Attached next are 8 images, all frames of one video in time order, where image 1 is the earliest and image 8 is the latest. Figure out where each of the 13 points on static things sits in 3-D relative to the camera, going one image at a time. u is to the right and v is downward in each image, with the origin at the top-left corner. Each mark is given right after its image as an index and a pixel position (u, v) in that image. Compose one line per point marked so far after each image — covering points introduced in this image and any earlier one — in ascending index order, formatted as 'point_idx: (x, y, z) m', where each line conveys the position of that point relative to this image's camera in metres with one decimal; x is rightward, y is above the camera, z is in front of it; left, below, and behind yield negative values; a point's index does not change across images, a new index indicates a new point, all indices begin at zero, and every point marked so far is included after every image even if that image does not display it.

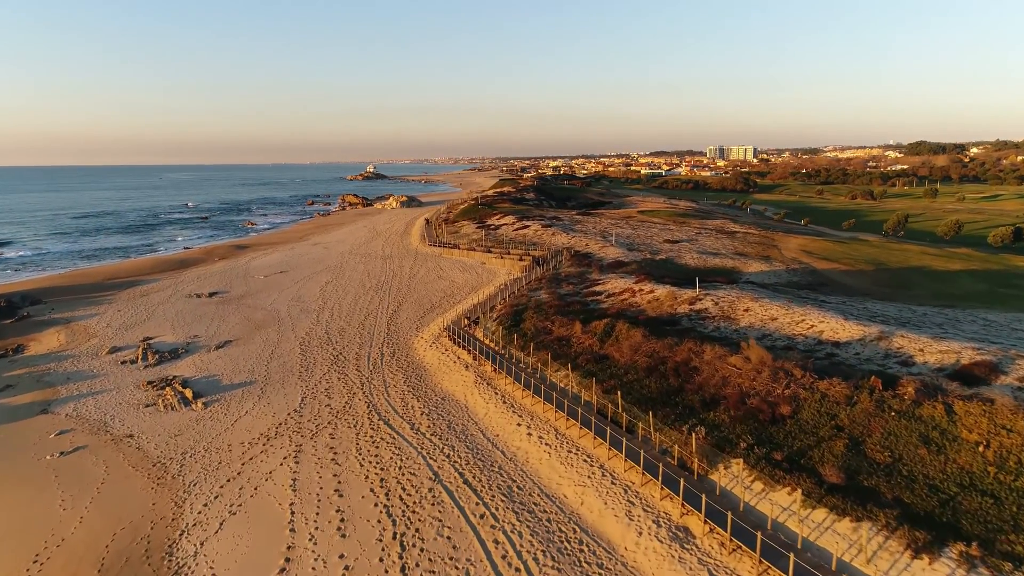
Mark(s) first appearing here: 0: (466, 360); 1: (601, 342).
0: (-1.3, -2.0, +19.2) m
1: (+2.3, -1.4, +17.5) m
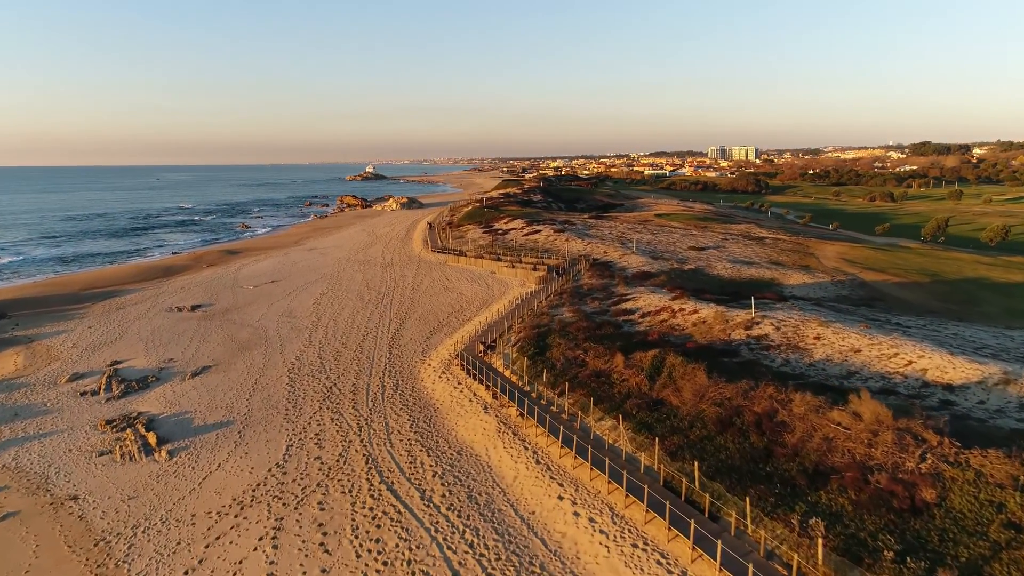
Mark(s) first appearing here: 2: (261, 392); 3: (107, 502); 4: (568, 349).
0: (-0.6, -2.6, +16.0) m
1: (+2.9, -2.0, +14.3) m
2: (-6.9, -2.9, +19.2) m
3: (-7.9, -4.2, +13.5) m
4: (+1.4, -1.5, +17.6) m
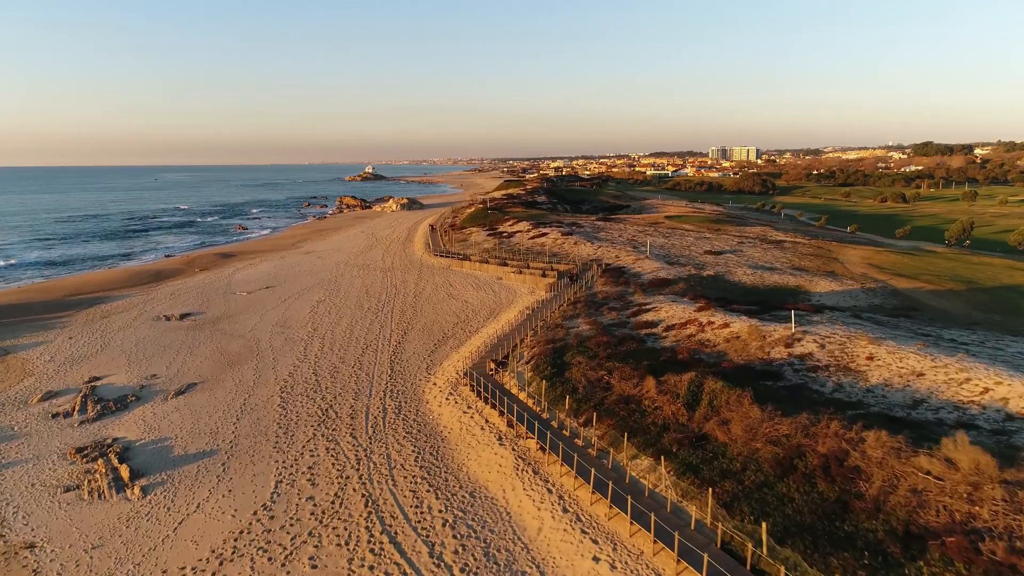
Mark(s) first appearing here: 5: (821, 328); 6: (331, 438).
0: (-0.3, -2.9, +14.2) m
1: (+3.2, -2.3, +12.6) m
2: (-6.6, -3.2, +17.4) m
3: (-7.5, -4.5, +11.7) m
4: (+1.8, -1.8, +15.9) m
5: (+7.6, -1.0, +17.0) m
6: (-4.0, -3.3, +15.3) m
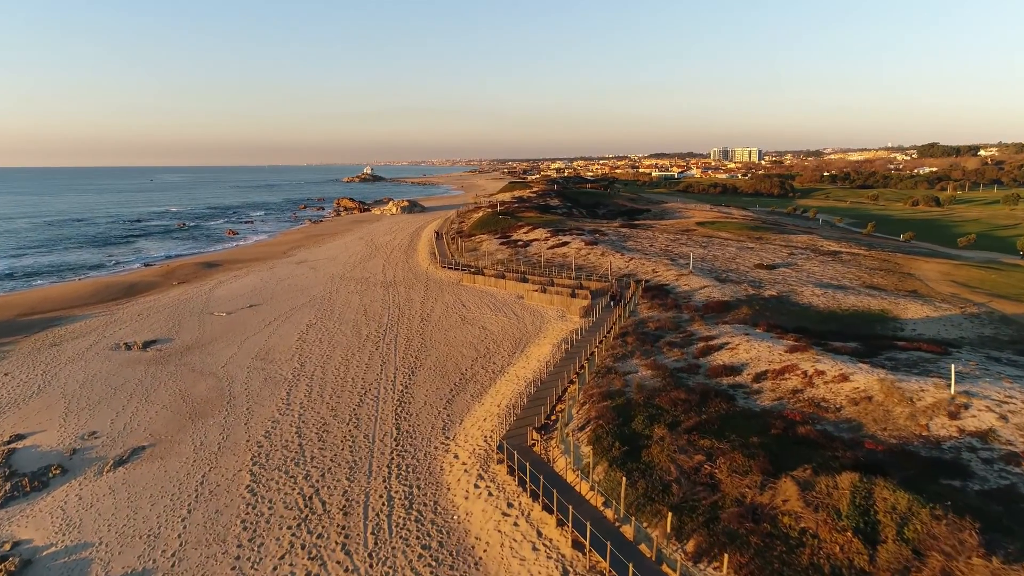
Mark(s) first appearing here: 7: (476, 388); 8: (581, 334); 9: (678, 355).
0: (+0.7, -3.7, +9.7) m
1: (+4.2, -3.0, +8.0) m
2: (-5.6, -3.9, +12.8) m
3: (-6.6, -5.2, +7.2) m
4: (+2.7, -2.6, +11.3) m
5: (+8.5, -1.8, +12.5) m
6: (-3.0, -4.1, +10.7) m
7: (-0.9, -2.5, +17.6) m
8: (+2.0, -1.3, +20.0) m
9: (+4.2, -1.6, +17.3) m
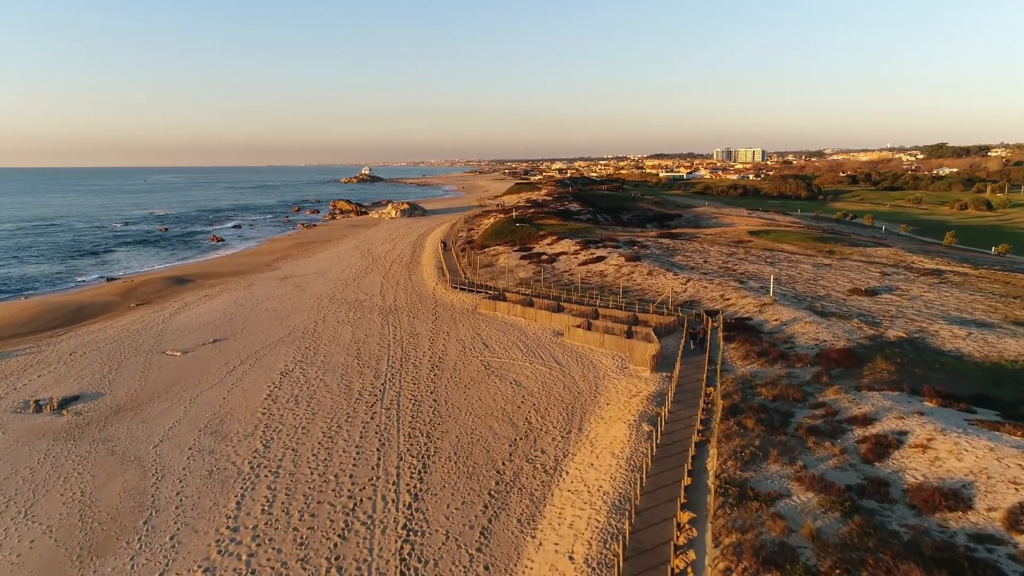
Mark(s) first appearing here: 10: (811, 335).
0: (+1.8, -4.7, +3.6) m
1: (+5.3, -4.1, +1.9) m
2: (-4.5, -5.0, +6.7) m
3: (-5.4, -6.3, +1.0) m
4: (+3.8, -3.7, +5.2) m
5: (+9.6, -2.8, +6.4) m
6: (-1.9, -5.1, +4.5) m
7: (+0.2, -3.5, +11.4) m
8: (+3.1, -2.4, +13.8) m
9: (+5.3, -2.7, +11.2) m
10: (+8.0, -1.2, +18.5) m
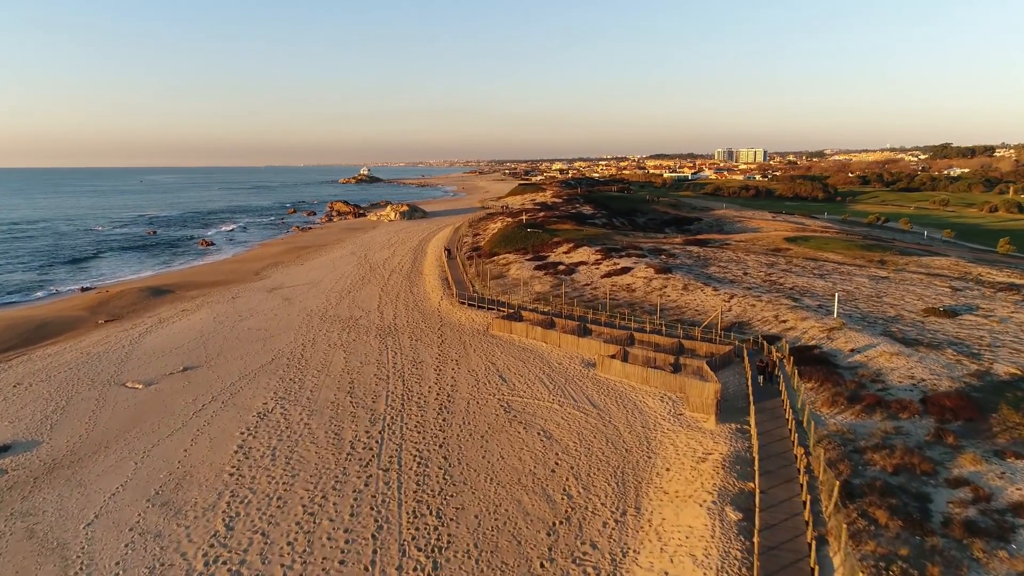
0: (+2.4, -5.3, +0.2) m
1: (+5.9, -4.6, -1.4) m
2: (-3.9, -5.5, +3.3) m
3: (-4.8, -6.8, -2.4) m
4: (+4.4, -4.2, +1.9) m
5: (+10.2, -3.4, +3.0) m
6: (-1.3, -5.7, +1.2) m
7: (+0.8, -4.1, +8.1) m
8: (+3.7, -2.9, +10.5) m
9: (+5.9, -3.3, +7.9) m
10: (+8.5, -1.8, +15.2) m
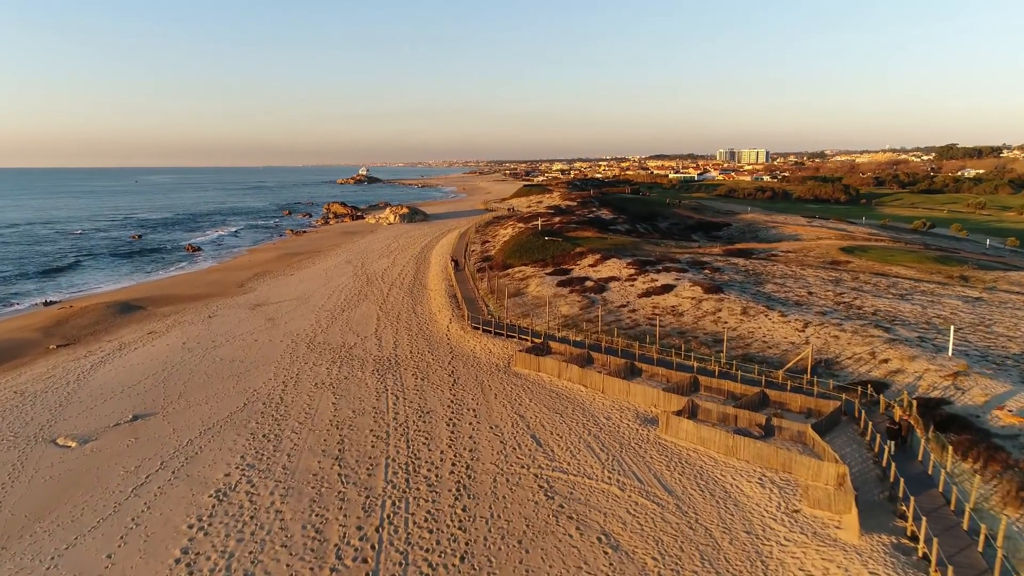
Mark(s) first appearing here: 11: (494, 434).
0: (+3.1, -5.9, -3.8) m
1: (+6.7, -5.3, -5.5) m
2: (-3.2, -6.2, -0.7) m
3: (-4.1, -7.5, -6.4) m
4: (+5.2, -4.9, -2.2) m
5: (+11.0, -4.1, -1.0) m
6: (-0.6, -6.3, -2.9) m
7: (+1.5, -4.8, +4.0) m
8: (+4.4, -3.6, +6.4) m
9: (+6.6, -3.9, +3.8) m
10: (+9.3, -2.5, +11.2) m
11: (-0.3, -3.0, +14.1) m
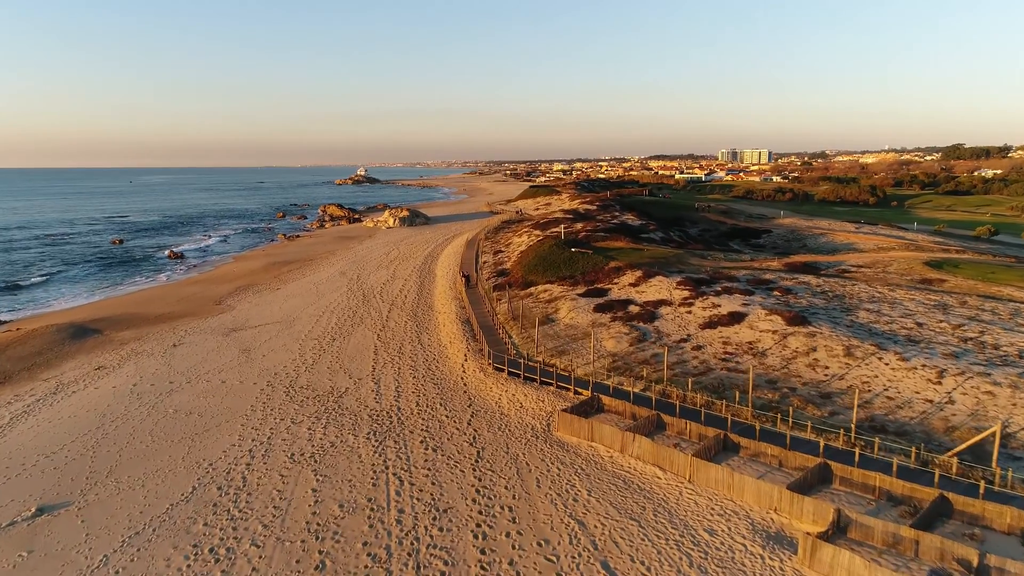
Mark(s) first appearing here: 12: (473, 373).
0: (+4.0, -6.7, -8.4) m
1: (+7.5, -6.1, -10.0) m
2: (-2.3, -7.0, -5.3) m
3: (-3.2, -8.2, -11.0) m
4: (+6.0, -5.7, -6.7) m
5: (+11.8, -4.8, -5.5) m
6: (+0.3, -7.1, -7.4) m
7: (+2.4, -5.6, -0.5) m
8: (+5.3, -4.4, +1.9) m
9: (+7.5, -4.7, -0.7) m
10: (+10.1, -3.3, +6.6) m
11: (+0.5, -3.7, +9.6) m
12: (-1.0, -2.1, +17.3) m
